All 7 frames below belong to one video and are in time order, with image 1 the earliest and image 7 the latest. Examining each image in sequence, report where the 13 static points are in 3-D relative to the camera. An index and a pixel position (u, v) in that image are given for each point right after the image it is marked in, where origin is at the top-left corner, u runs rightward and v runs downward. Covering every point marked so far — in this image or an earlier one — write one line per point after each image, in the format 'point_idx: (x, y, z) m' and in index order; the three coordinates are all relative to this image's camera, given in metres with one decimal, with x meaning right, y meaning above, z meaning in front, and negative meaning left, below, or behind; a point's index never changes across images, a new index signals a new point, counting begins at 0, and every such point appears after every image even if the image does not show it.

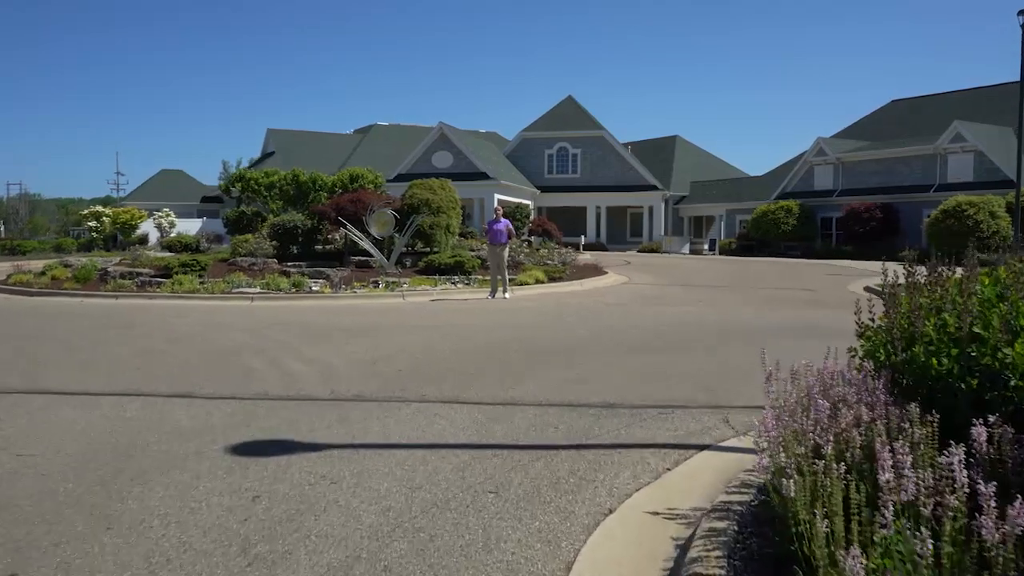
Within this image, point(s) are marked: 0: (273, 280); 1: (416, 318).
0: (-4.3, +0.2, +19.0) m
1: (-1.2, -0.4, +13.5) m
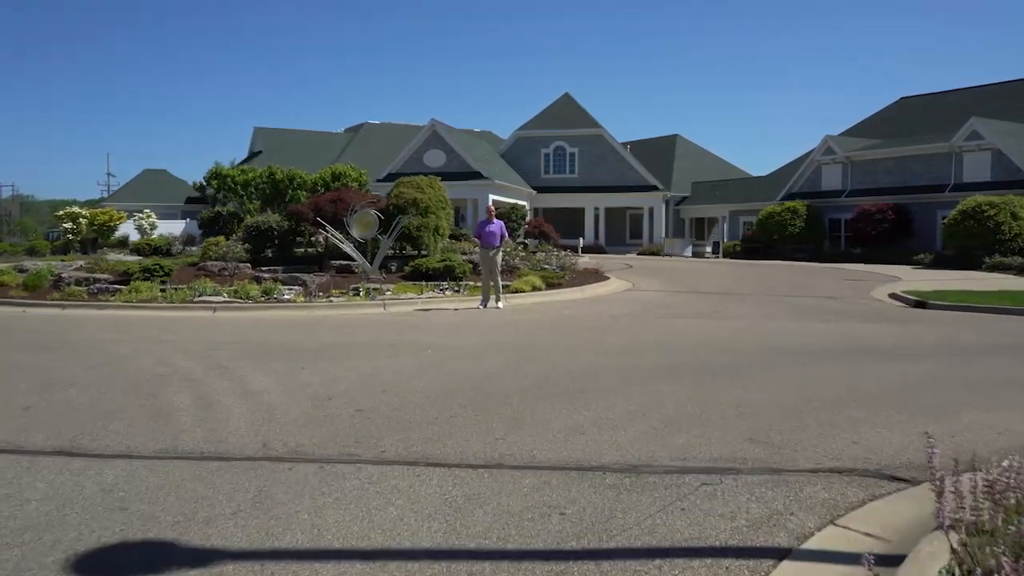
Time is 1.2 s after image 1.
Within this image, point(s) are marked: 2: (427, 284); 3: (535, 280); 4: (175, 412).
0: (-4.4, 0.0, +17.3) m
1: (-1.3, -0.5, +11.7) m
2: (-1.5, +0.1, +18.5) m
3: (+0.4, +0.1, +18.2) m
4: (-2.1, -0.8, +6.6) m
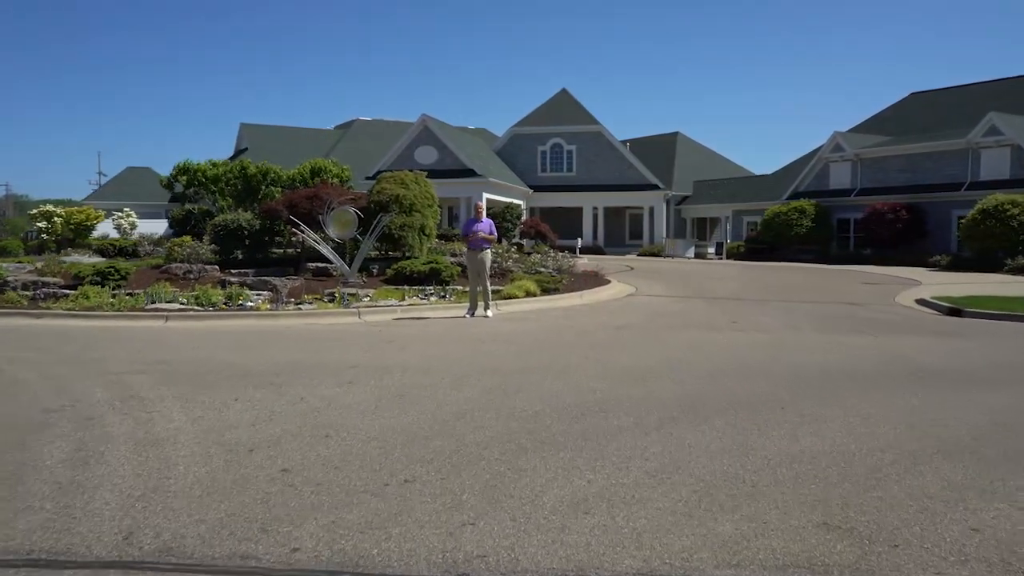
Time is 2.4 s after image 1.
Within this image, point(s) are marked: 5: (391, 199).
0: (-4.5, -0.1, +15.5) m
1: (-1.4, -0.6, +10.0) m
2: (-1.6, 0.0, +16.8) m
3: (+0.3, 0.0, +16.5) m
4: (-2.2, -0.9, +4.9) m
5: (-2.2, +1.6, +18.9) m
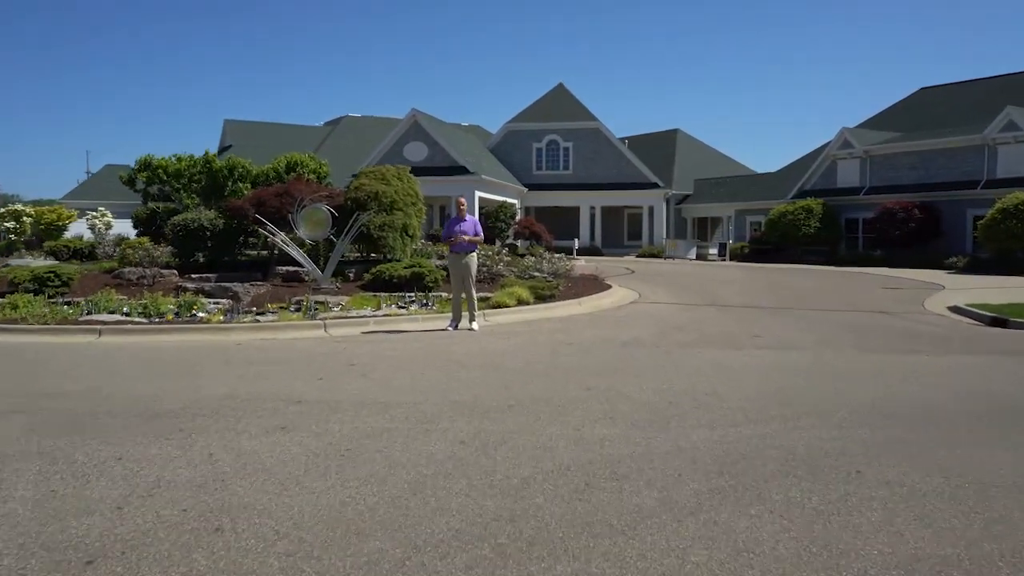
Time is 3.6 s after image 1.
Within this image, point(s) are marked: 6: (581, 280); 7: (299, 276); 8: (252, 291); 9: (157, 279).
0: (-4.7, -0.2, +13.8) m
1: (-1.5, -0.7, +8.2) m
2: (-1.7, -0.1, +15.1) m
3: (+0.1, -0.1, +14.8) m
4: (-2.3, -1.0, +3.1) m
5: (-2.3, +1.5, +17.1) m
6: (+1.2, +0.1, +18.7) m
7: (-3.3, +0.2, +16.5) m
8: (-3.7, 0.0, +15.1) m
9: (-5.3, +0.1, +15.8) m
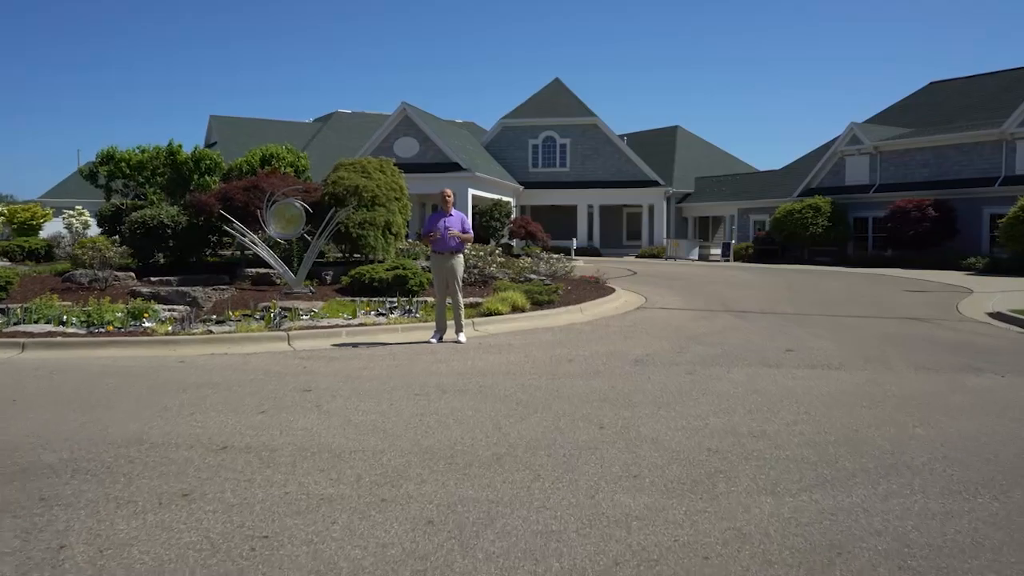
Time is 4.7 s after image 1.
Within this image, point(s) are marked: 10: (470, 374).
0: (-4.8, -0.2, +12.1) m
1: (-1.6, -0.7, +6.6) m
2: (-1.8, -0.2, +13.4) m
3: (+0.1, -0.1, +13.1) m
4: (-2.3, -1.0, +1.4) m
5: (-2.4, +1.4, +15.5) m
6: (+1.1, +0.1, +17.1) m
7: (-3.4, +0.1, +14.8) m
8: (-3.8, -0.1, +13.5) m
9: (-5.4, +0.1, +14.2) m
10: (-0.3, -0.7, +7.9) m
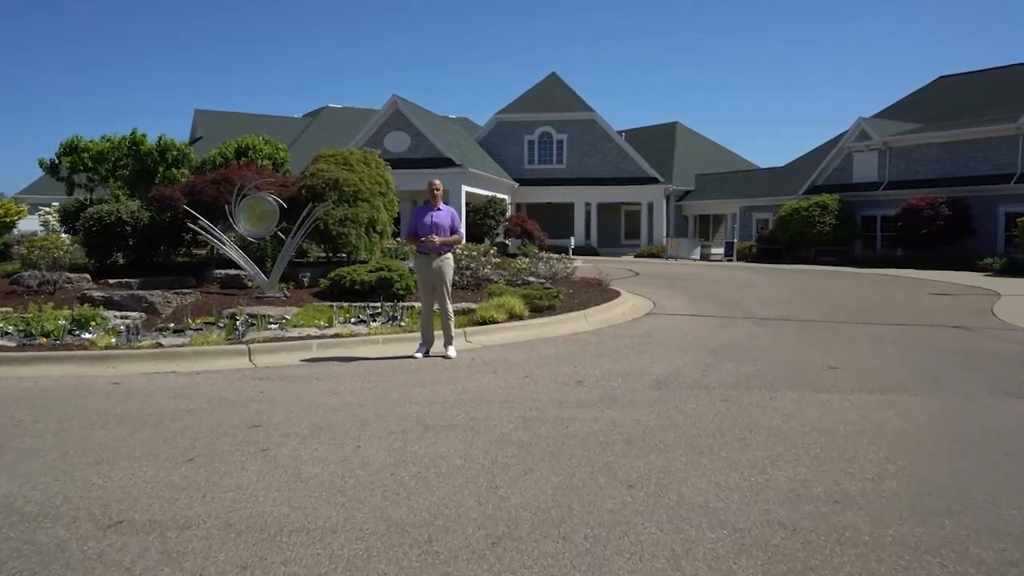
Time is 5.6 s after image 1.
0: (-4.8, -0.3, +10.7) m
1: (-1.6, -0.8, +5.2) m
2: (-1.9, -0.2, +12.0) m
3: (0.0, -0.2, +11.7) m
4: (-2.3, -1.1, 0.0) m
5: (-2.5, +1.4, +14.1) m
6: (+1.1, 0.0, +15.7) m
7: (-3.5, +0.1, +13.4) m
8: (-3.9, -0.2, +12.1) m
9: (-5.5, 0.0, +12.7) m
10: (-0.3, -0.7, +6.5) m
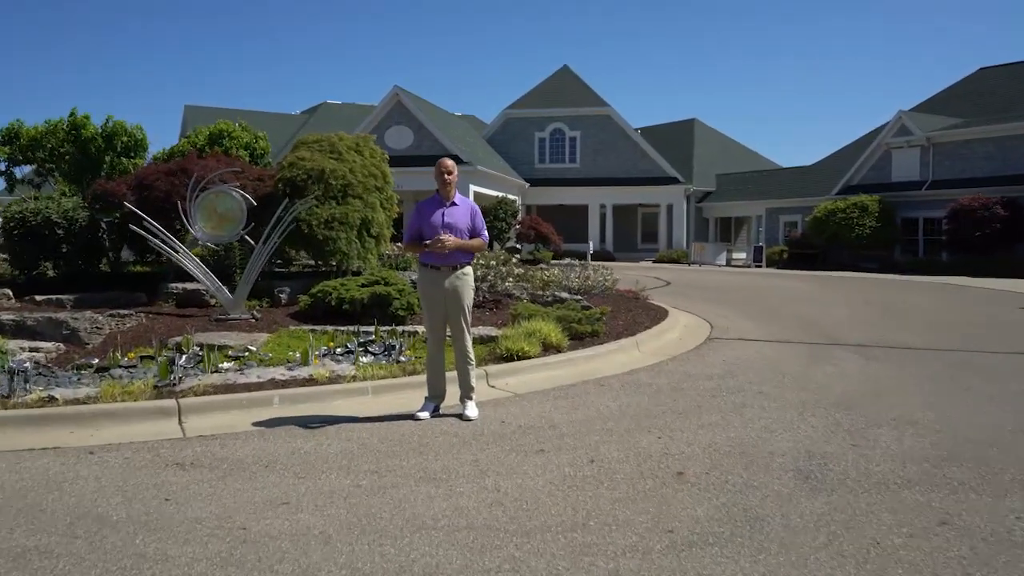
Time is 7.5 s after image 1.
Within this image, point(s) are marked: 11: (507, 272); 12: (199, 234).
0: (-4.5, -0.4, +7.9) m
1: (-1.3, -1.0, +2.4) m
2: (-1.6, -0.4, +9.3) m
3: (+0.3, -0.3, +9.0) m
4: (-2.0, -1.2, -2.7) m
5: (-2.2, +1.2, +11.3) m
6: (+1.4, -0.2, +12.9) m
7: (-3.2, -0.1, +10.7) m
8: (-3.6, -0.3, +9.3) m
9: (-5.2, -0.2, +10.0) m
10: (-0.1, -0.9, +3.7) m
11: (0.0, +0.2, +12.4) m
12: (-3.0, +0.5, +10.3) m
